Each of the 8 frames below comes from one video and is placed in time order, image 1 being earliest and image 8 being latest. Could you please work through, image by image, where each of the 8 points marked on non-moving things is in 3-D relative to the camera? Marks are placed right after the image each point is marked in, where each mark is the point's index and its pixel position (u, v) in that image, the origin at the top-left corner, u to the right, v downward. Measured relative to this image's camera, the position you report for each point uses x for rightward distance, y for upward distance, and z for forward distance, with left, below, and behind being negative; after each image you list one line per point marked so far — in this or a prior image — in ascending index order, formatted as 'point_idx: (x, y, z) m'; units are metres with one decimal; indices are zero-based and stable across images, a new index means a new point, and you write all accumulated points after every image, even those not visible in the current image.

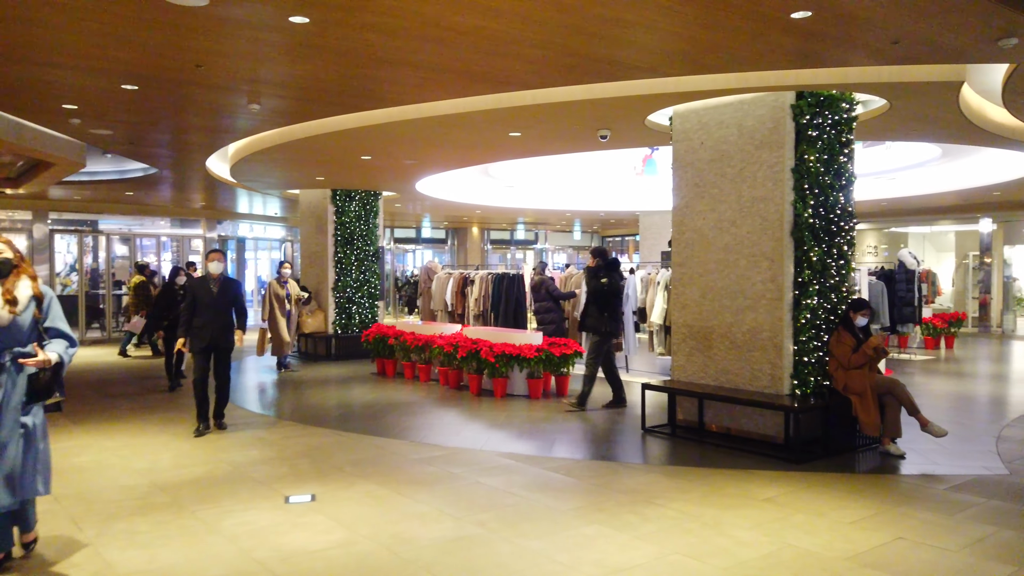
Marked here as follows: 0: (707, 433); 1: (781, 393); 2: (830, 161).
0: (+1.7, -1.2, +6.5) m
1: (+2.1, -0.8, +6.0) m
2: (+2.6, +1.0, +6.1) m
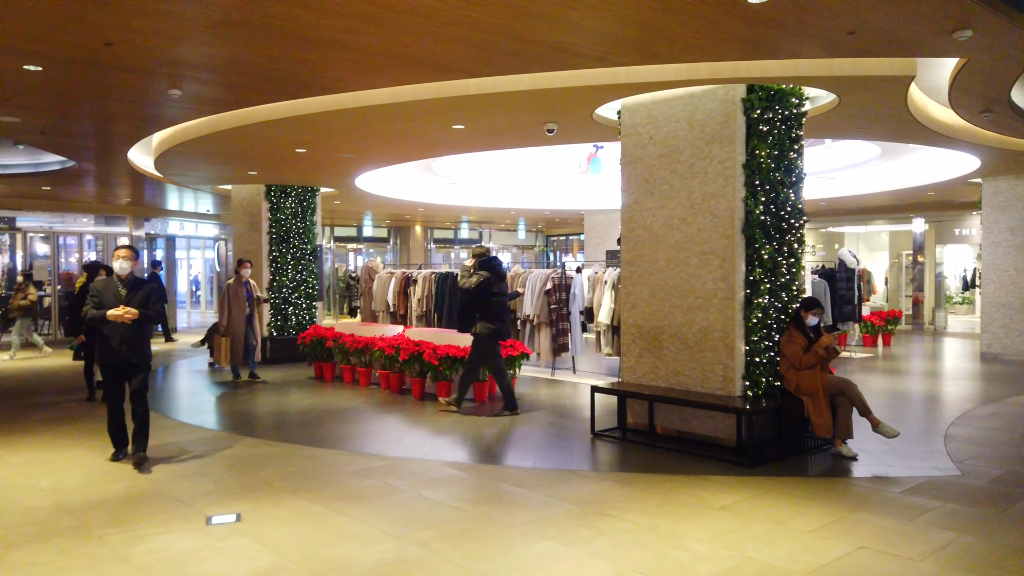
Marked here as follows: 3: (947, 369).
0: (+1.2, -1.2, +6.3) m
1: (+1.7, -0.8, +5.9) m
2: (+2.1, +1.0, +6.0) m
3: (+6.7, -1.3, +11.8) m
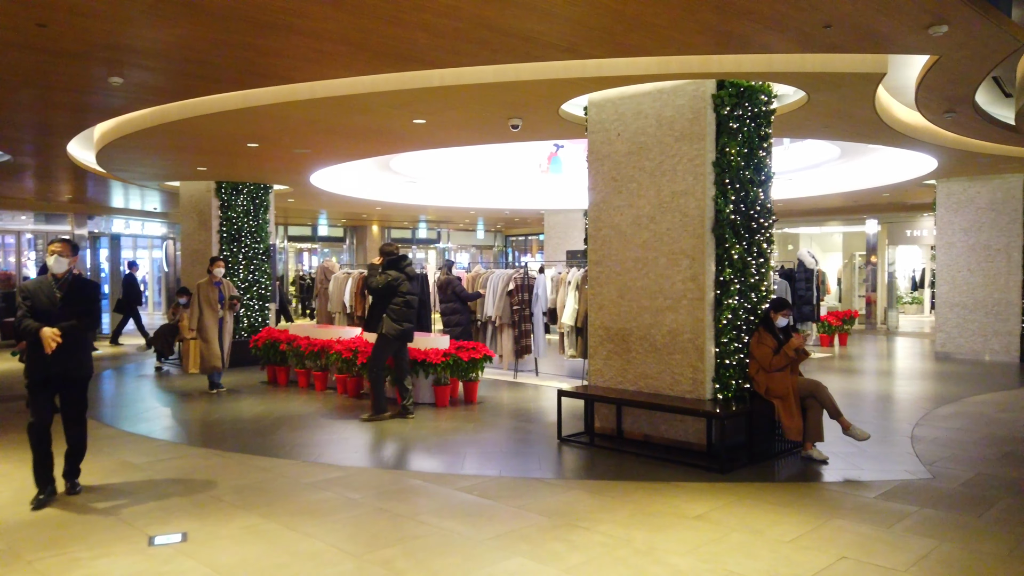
0: (+0.9, -1.2, +6.1) m
1: (+1.4, -0.8, +5.7) m
2: (+1.9, +1.0, +5.9) m
3: (+6.1, -1.3, +11.9) m
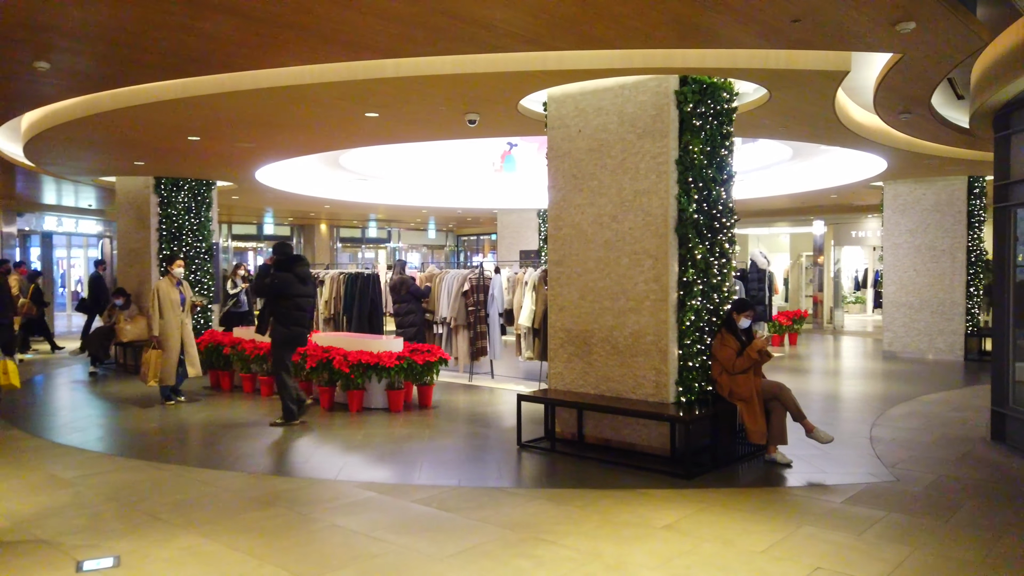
0: (+0.6, -1.2, +6.0) m
1: (+1.1, -0.8, +5.6) m
2: (+1.5, +1.0, +5.8) m
3: (+5.4, -1.3, +12.1) m
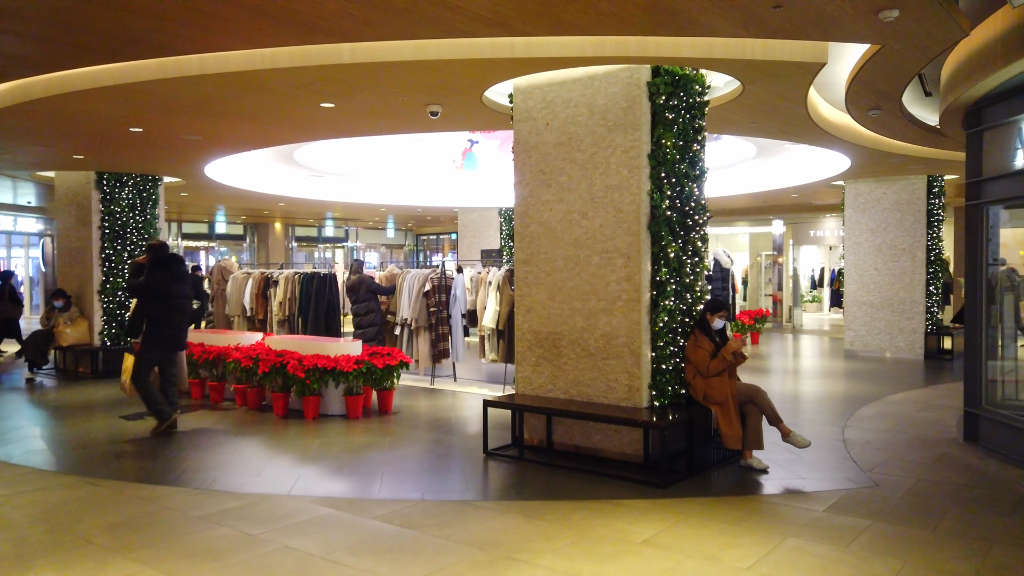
0: (+0.3, -1.2, +5.7) m
1: (+0.9, -0.8, +5.4) m
2: (+1.3, +1.0, +5.6) m
3: (+4.8, -1.3, +12.1) m
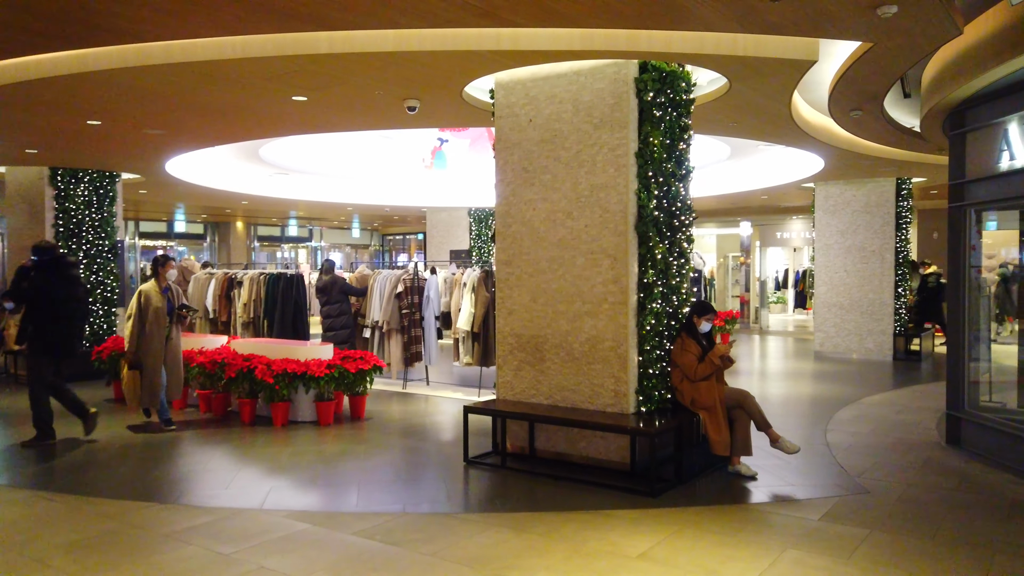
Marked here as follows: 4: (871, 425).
0: (+0.2, -1.3, +5.5) m
1: (+0.8, -0.8, +5.2) m
2: (+1.2, +1.0, +5.4) m
3: (+4.3, -1.3, +12.1) m
4: (+3.3, -1.3, +7.0) m
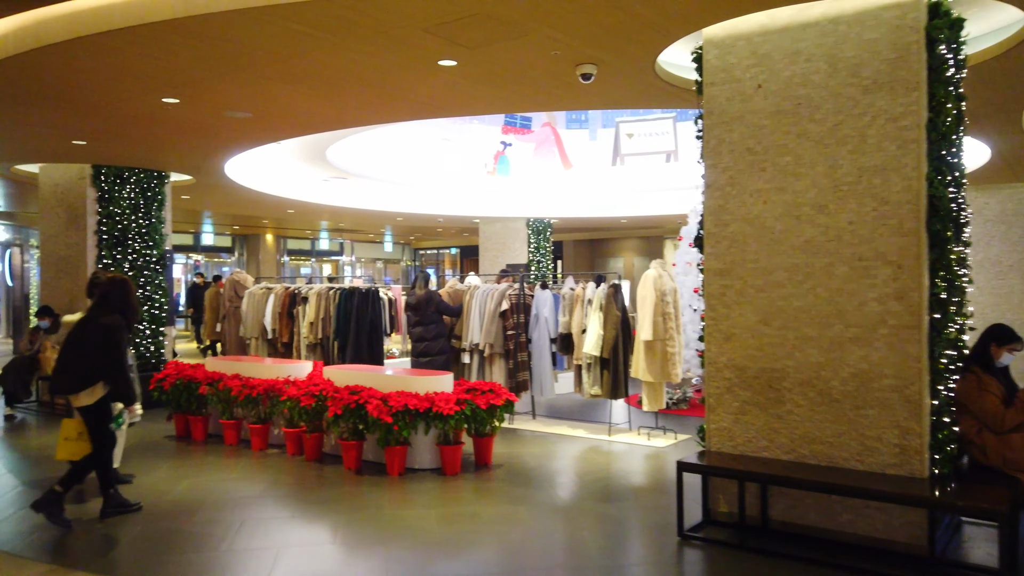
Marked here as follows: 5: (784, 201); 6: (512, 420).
0: (+1.5, -1.4, +4.1) m
1: (+2.0, -0.9, +3.8) m
2: (+2.4, +0.9, +4.1) m
3: (+5.6, -1.5, +10.7) m
4: (+4.6, -1.4, +5.6) m
5: (+1.5, +0.5, +4.2) m
6: (0.0, -1.4, +8.1) m
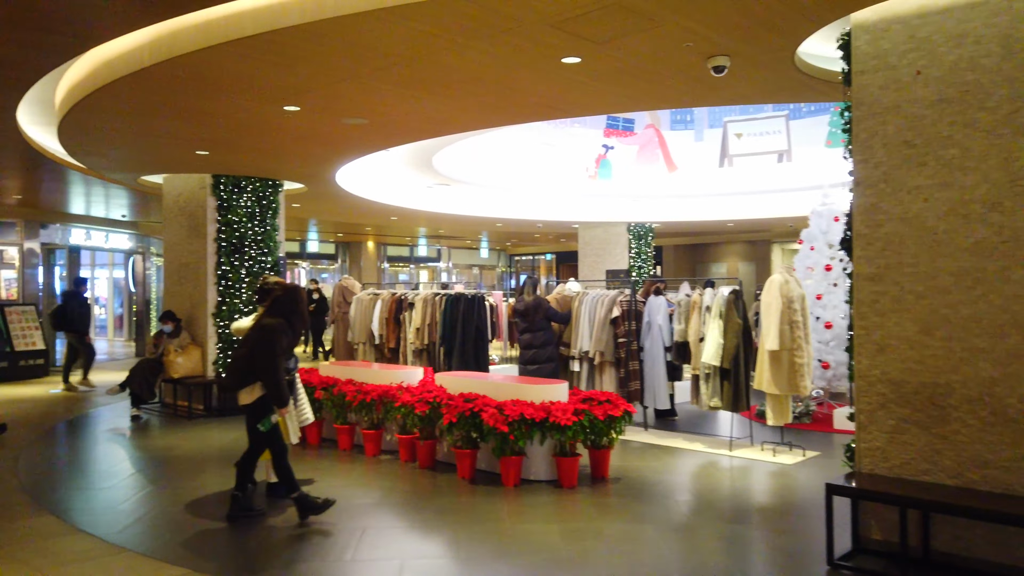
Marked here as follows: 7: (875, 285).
0: (+2.1, -1.4, +3.7) m
1: (+2.7, -1.0, +3.3) m
2: (+3.1, +0.9, +3.6) m
3: (+7.0, -1.6, +9.7) m
4: (+5.4, -1.5, +4.8) m
5: (+2.2, +0.4, +3.8) m
6: (+1.1, -1.5, +7.8) m
7: (+1.9, 0.0, +4.0) m
